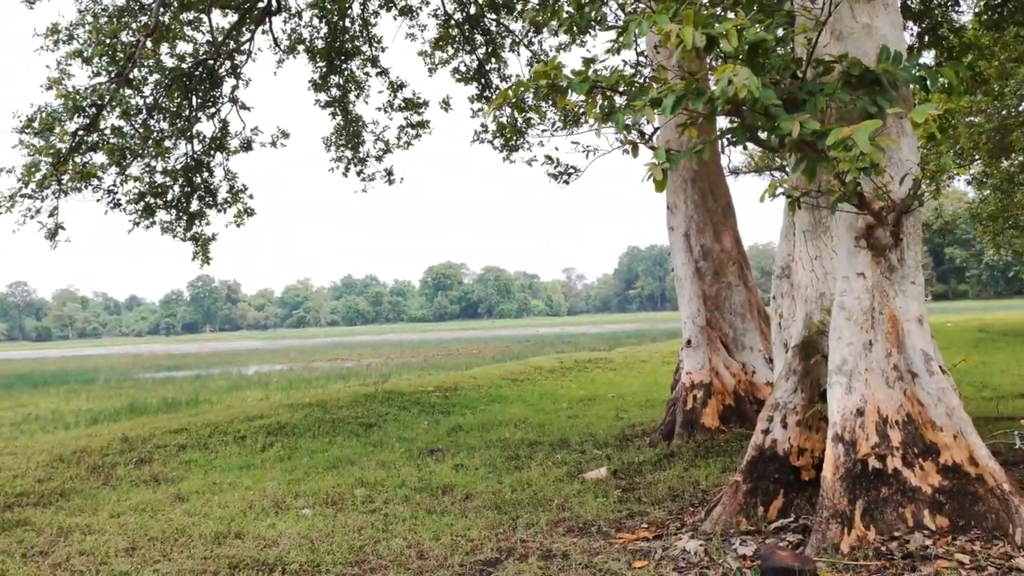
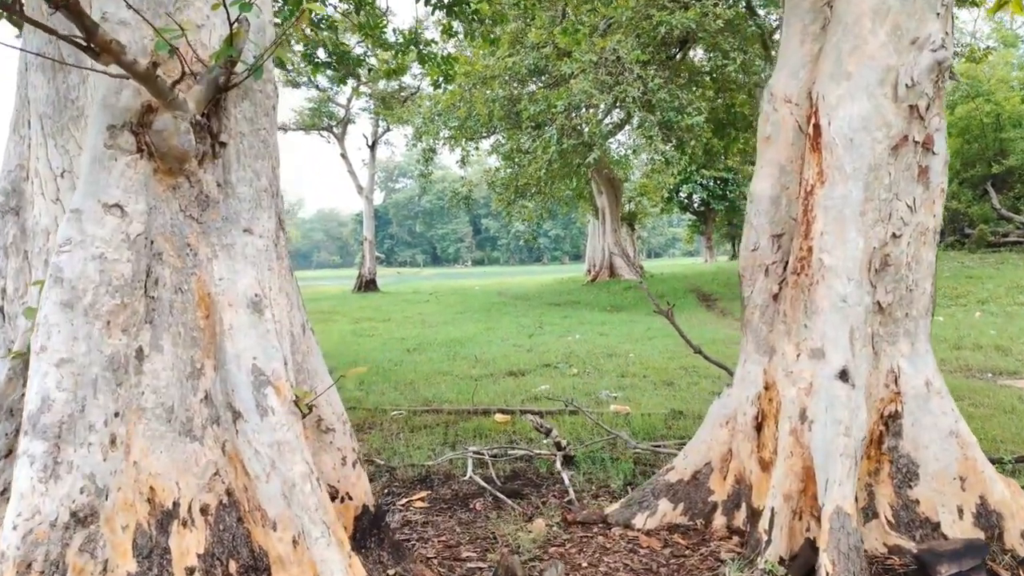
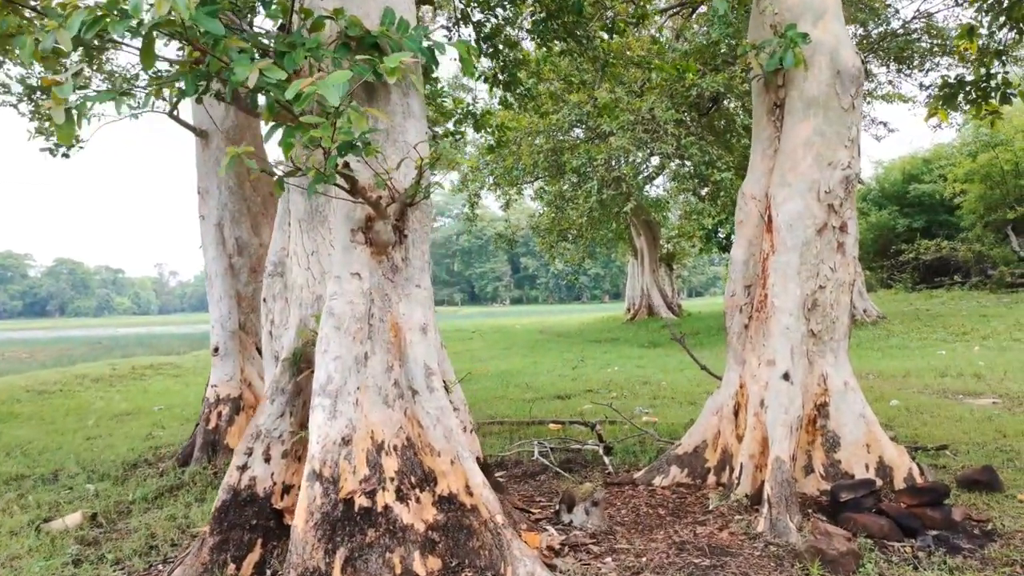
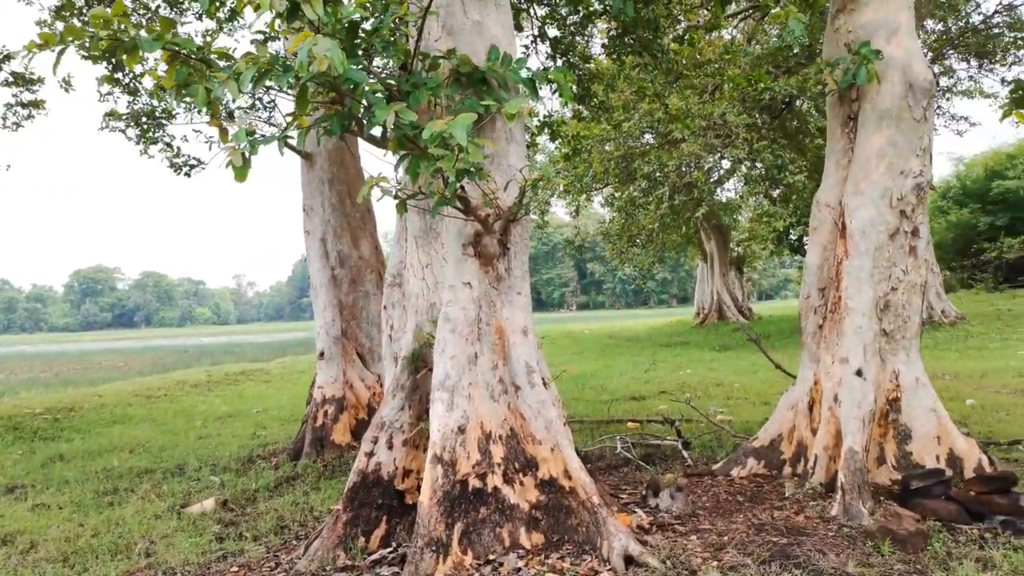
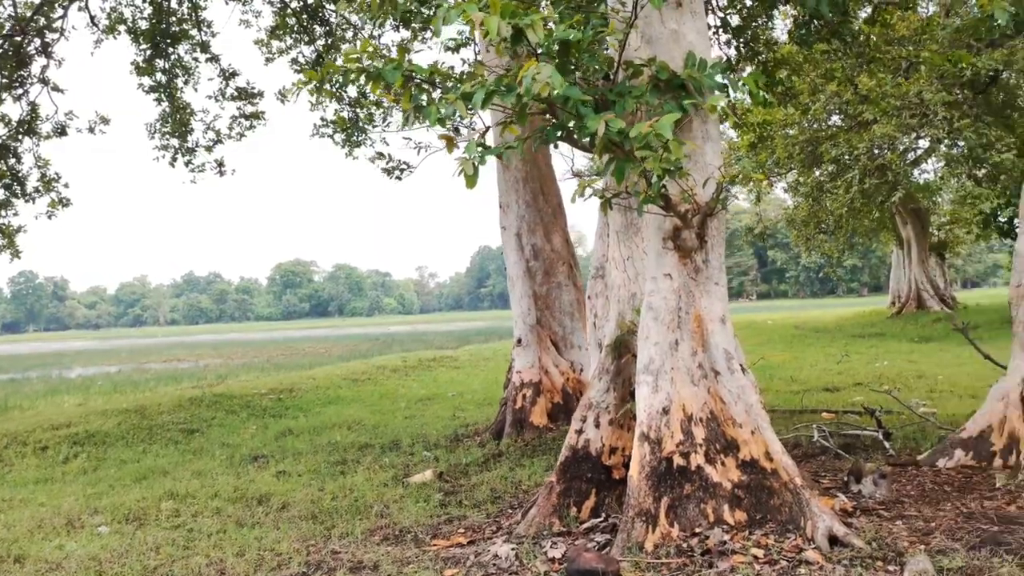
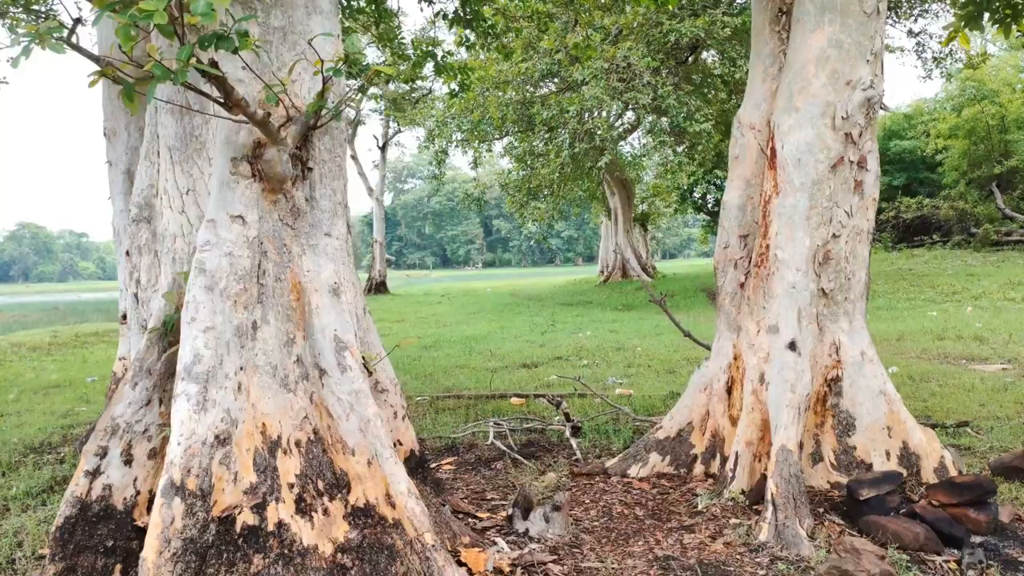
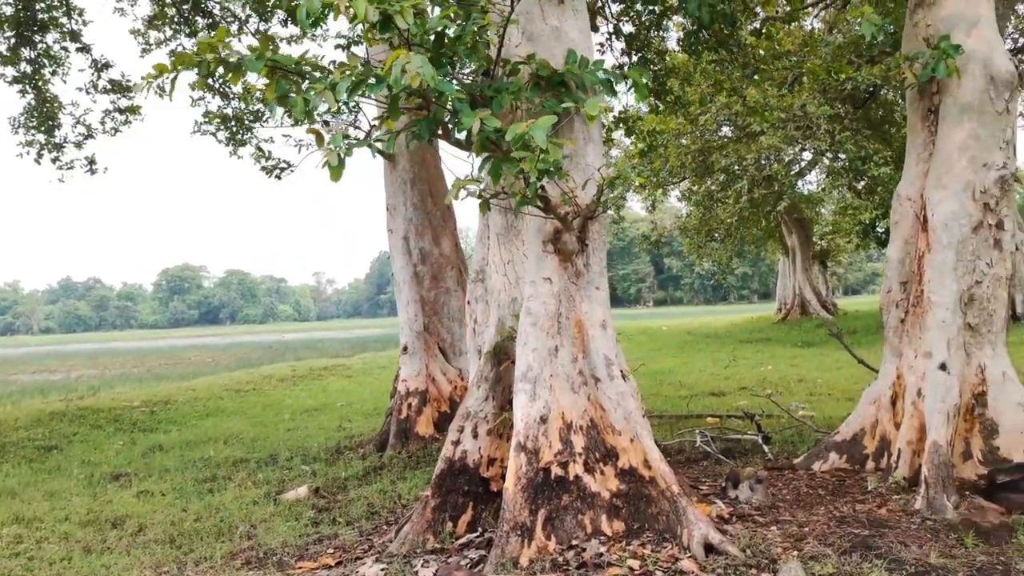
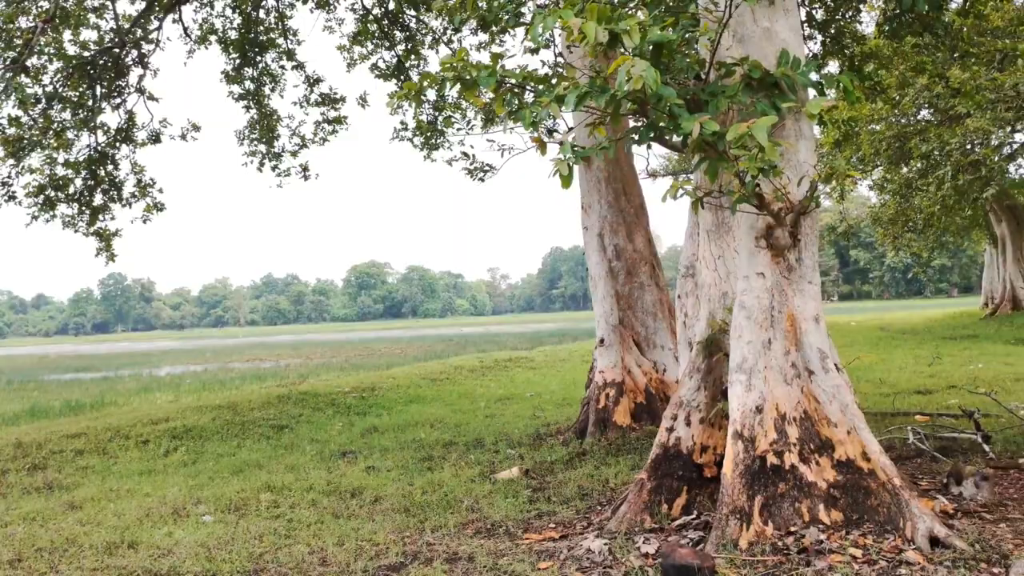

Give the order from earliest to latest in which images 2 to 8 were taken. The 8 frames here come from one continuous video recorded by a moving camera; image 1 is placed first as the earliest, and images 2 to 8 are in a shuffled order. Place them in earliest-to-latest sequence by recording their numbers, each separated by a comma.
8, 5, 7, 4, 3, 6, 2
